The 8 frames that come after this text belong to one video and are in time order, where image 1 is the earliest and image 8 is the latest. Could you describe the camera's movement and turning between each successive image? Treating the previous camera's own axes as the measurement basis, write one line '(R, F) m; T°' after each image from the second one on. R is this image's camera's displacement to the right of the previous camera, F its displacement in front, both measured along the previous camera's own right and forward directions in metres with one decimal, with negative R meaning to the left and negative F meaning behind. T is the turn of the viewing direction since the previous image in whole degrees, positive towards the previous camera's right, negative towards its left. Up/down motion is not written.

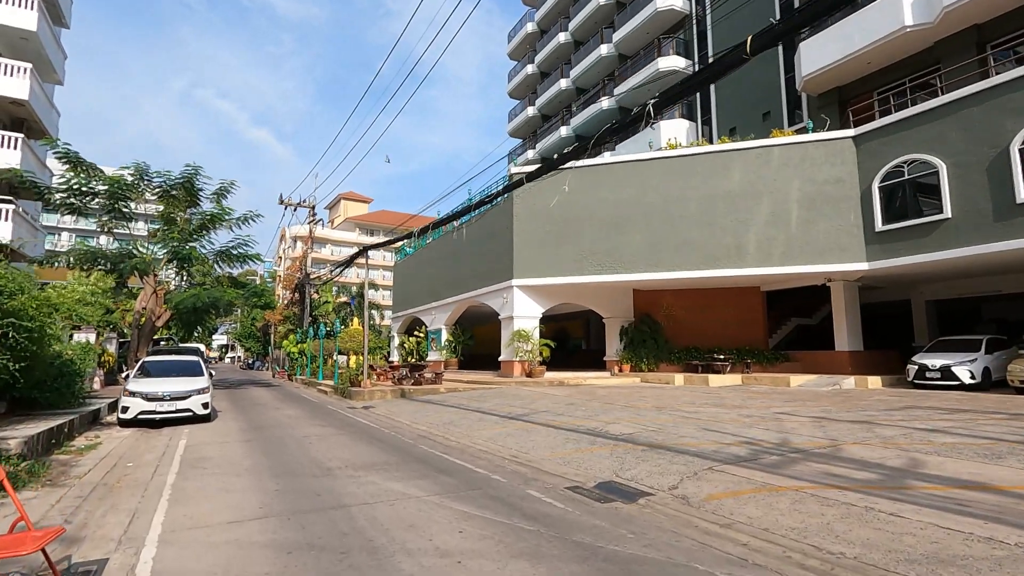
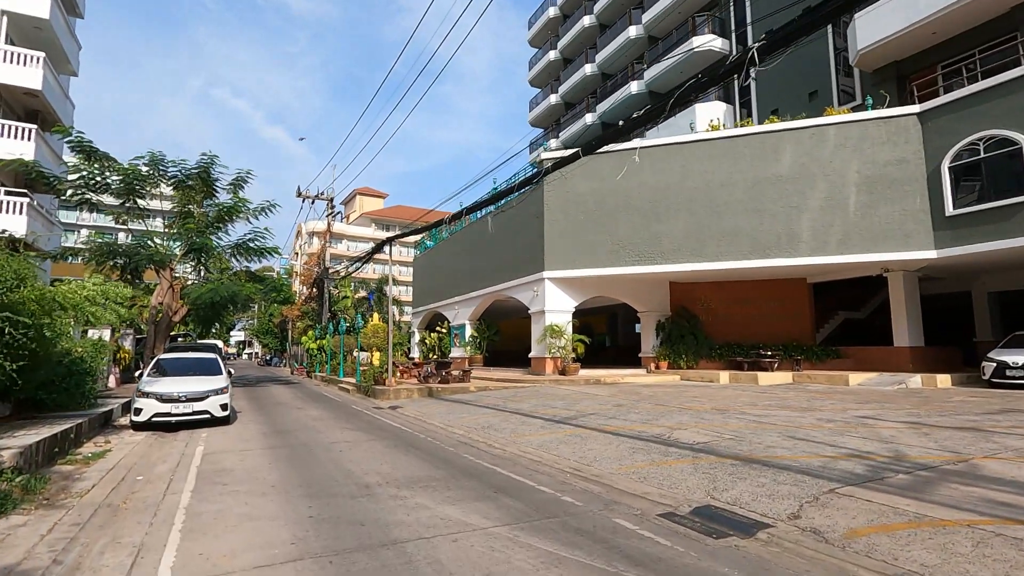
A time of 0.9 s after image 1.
(-0.7, +1.3) m; -1°
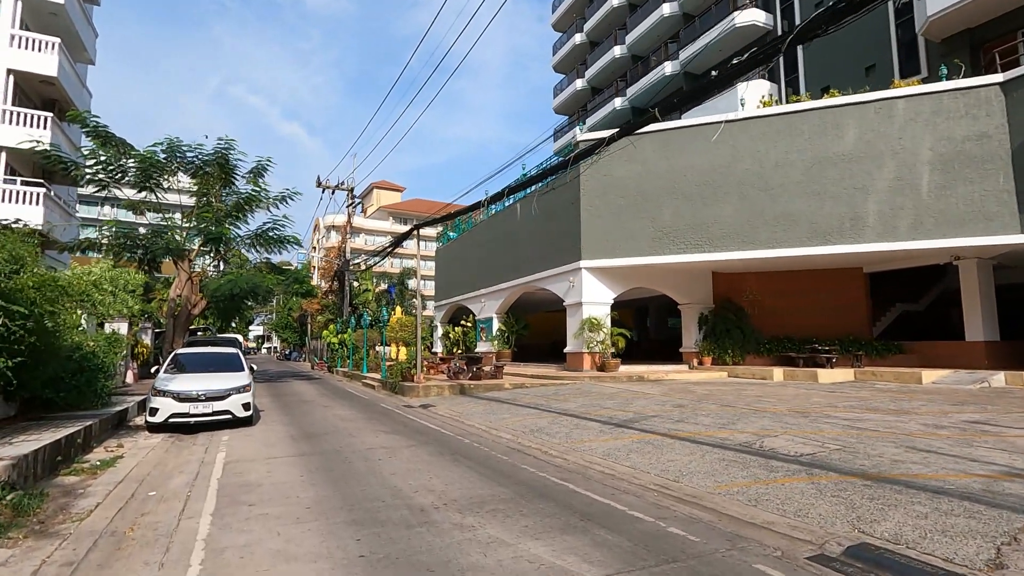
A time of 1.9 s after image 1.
(-0.8, +1.3) m; -2°
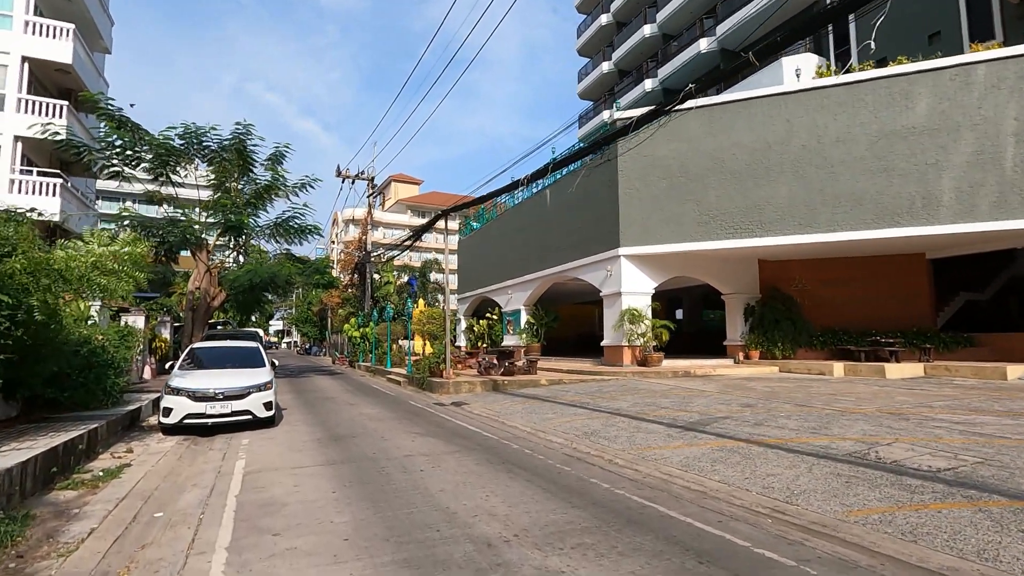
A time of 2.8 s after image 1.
(-0.6, +1.2) m; -2°
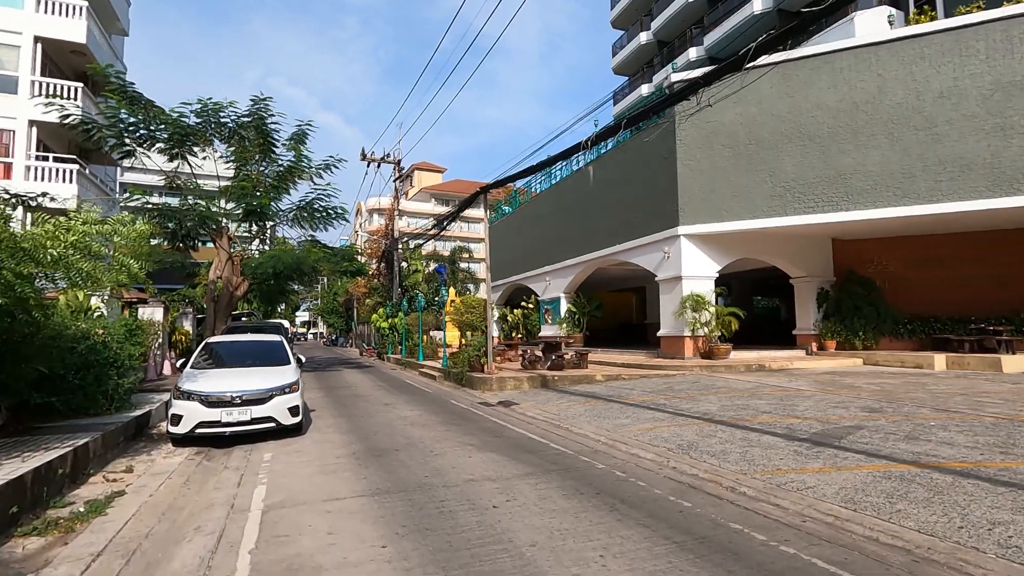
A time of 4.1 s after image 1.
(-0.8, +1.8) m; -2°
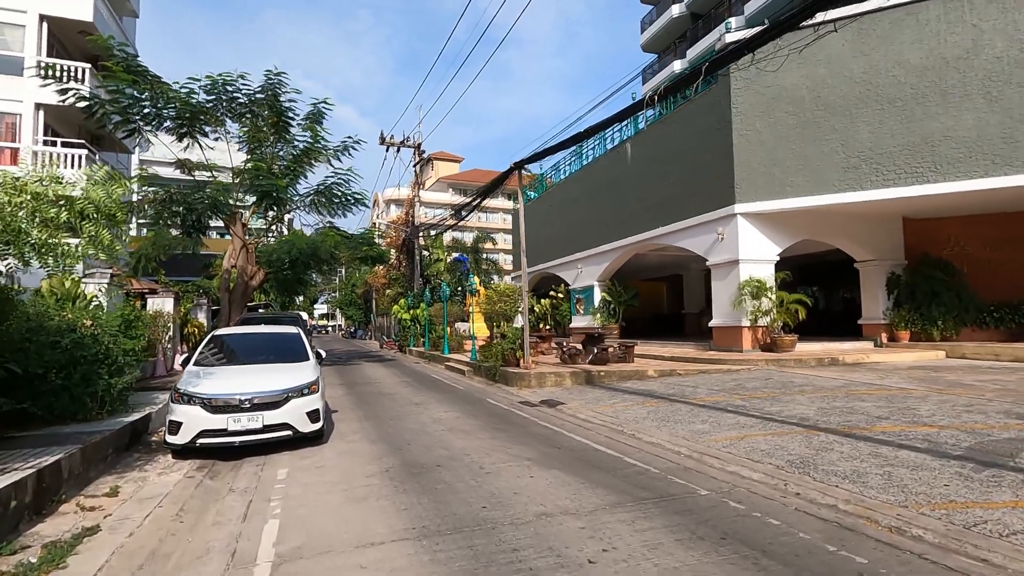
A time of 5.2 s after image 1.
(-0.6, +1.5) m; -2°
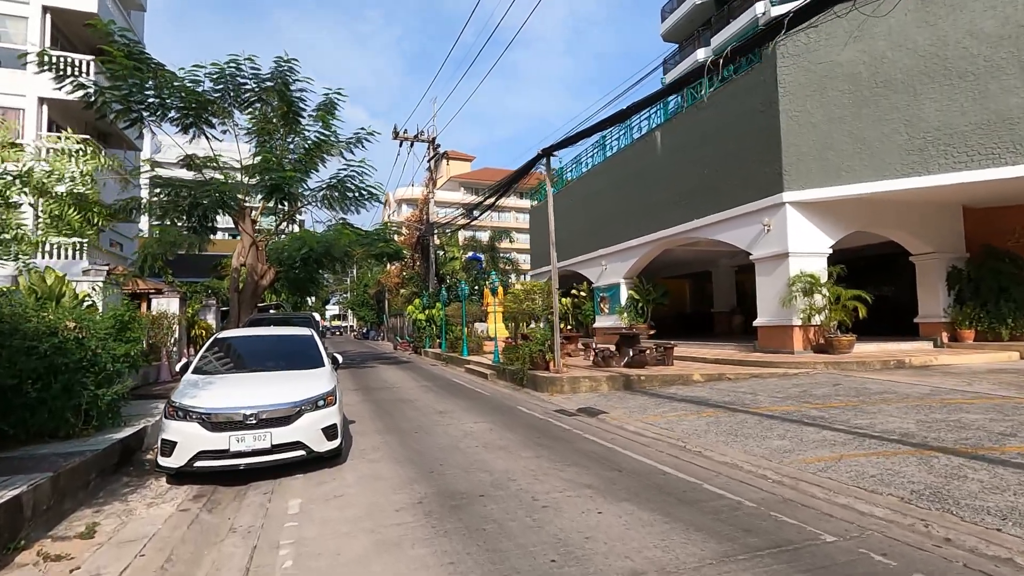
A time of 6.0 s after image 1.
(-0.5, +1.1) m; -1°
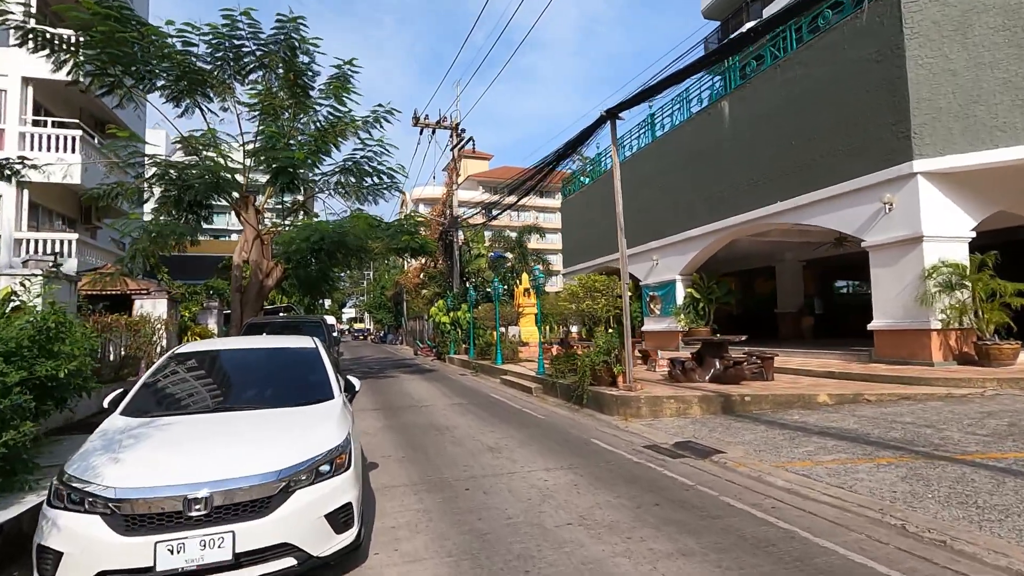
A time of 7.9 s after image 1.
(-0.9, +2.8) m; -2°
